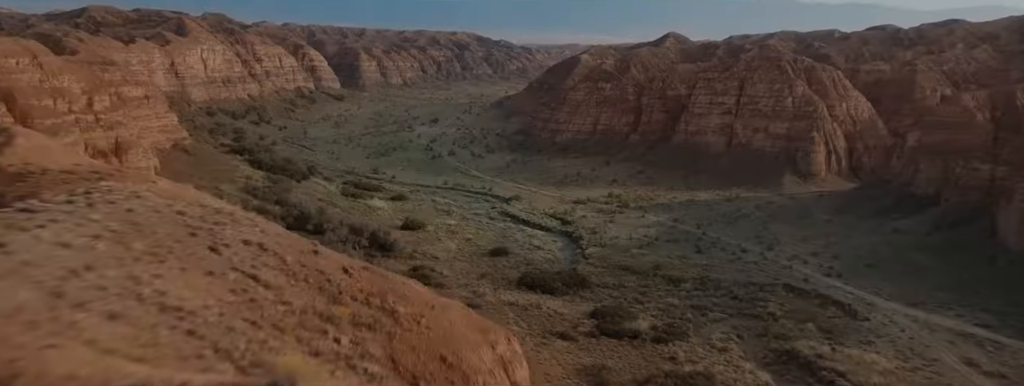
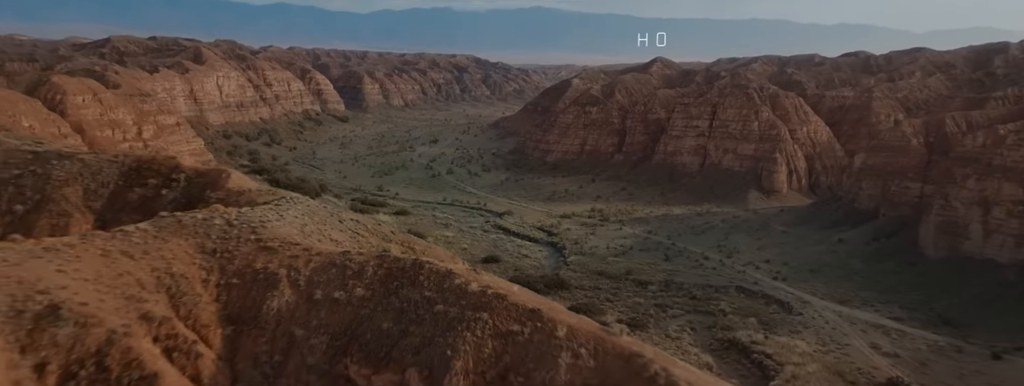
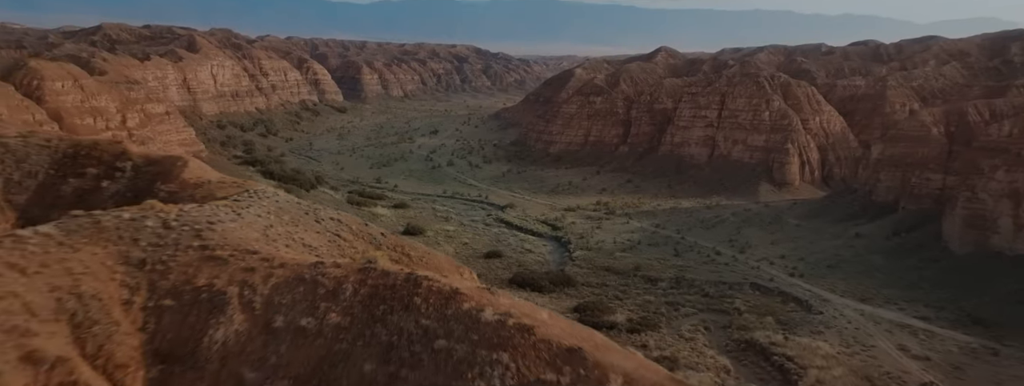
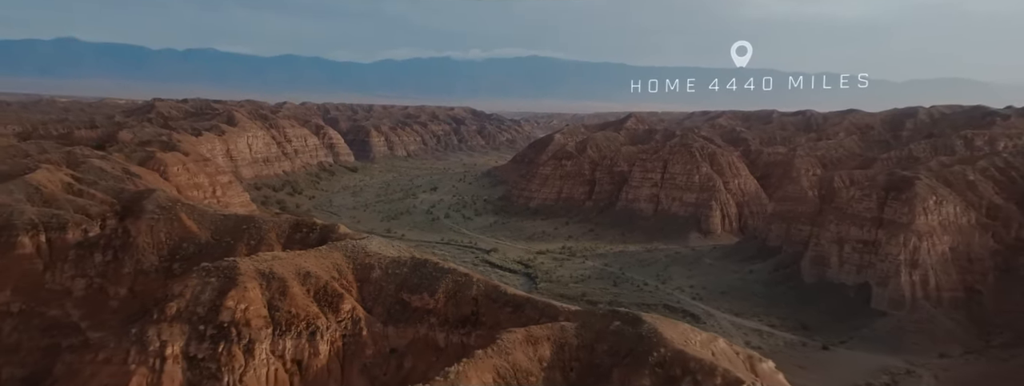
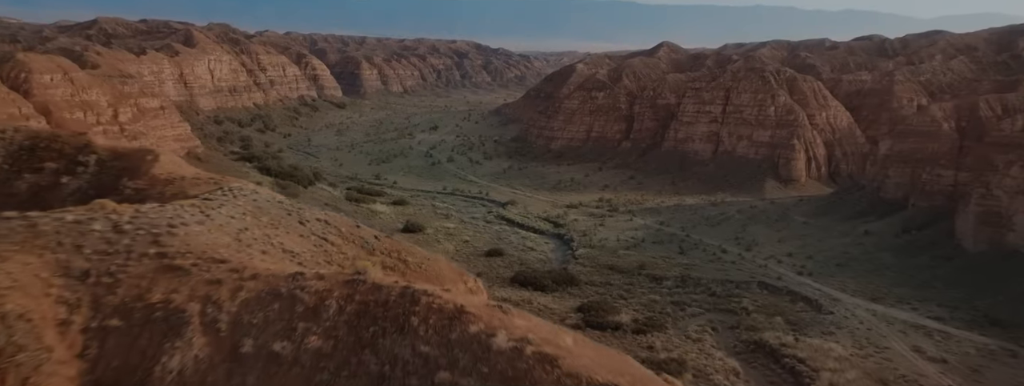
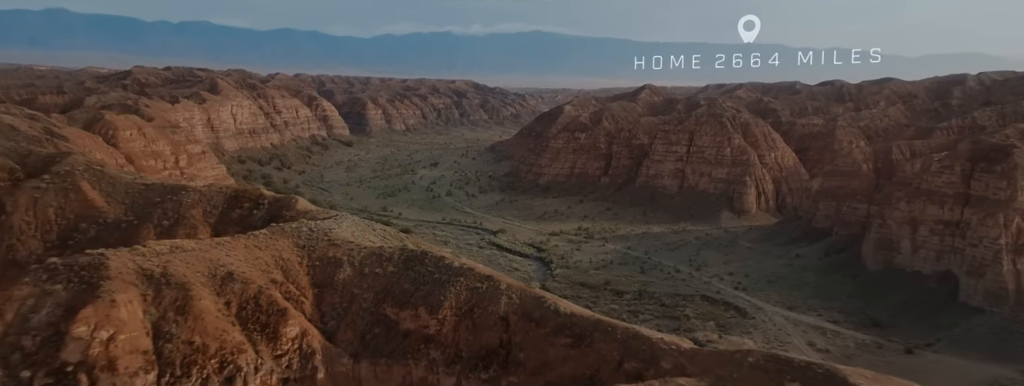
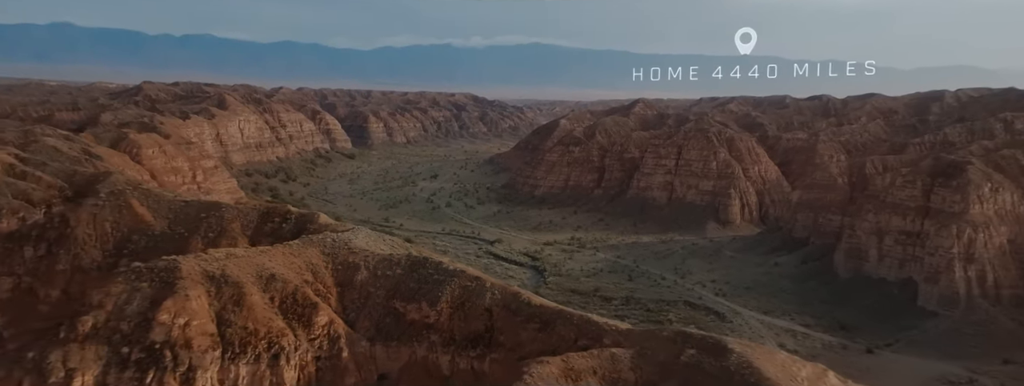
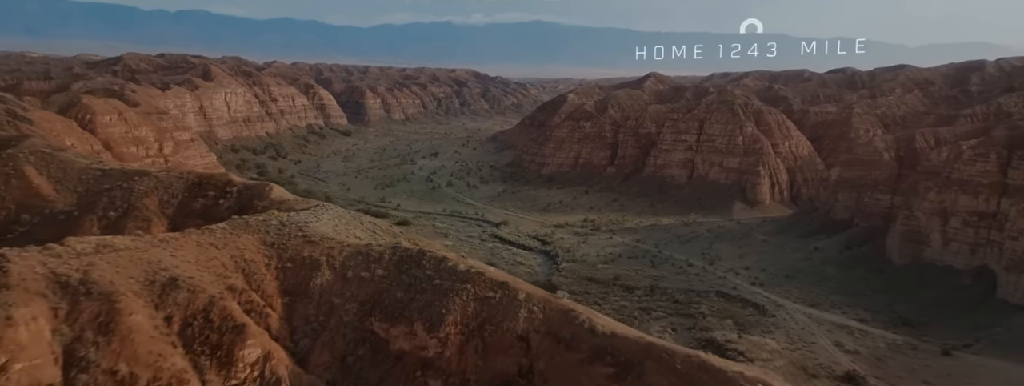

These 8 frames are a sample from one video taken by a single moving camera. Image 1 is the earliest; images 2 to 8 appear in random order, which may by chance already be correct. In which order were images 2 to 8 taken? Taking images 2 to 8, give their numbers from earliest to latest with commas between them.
5, 3, 2, 8, 6, 7, 4
